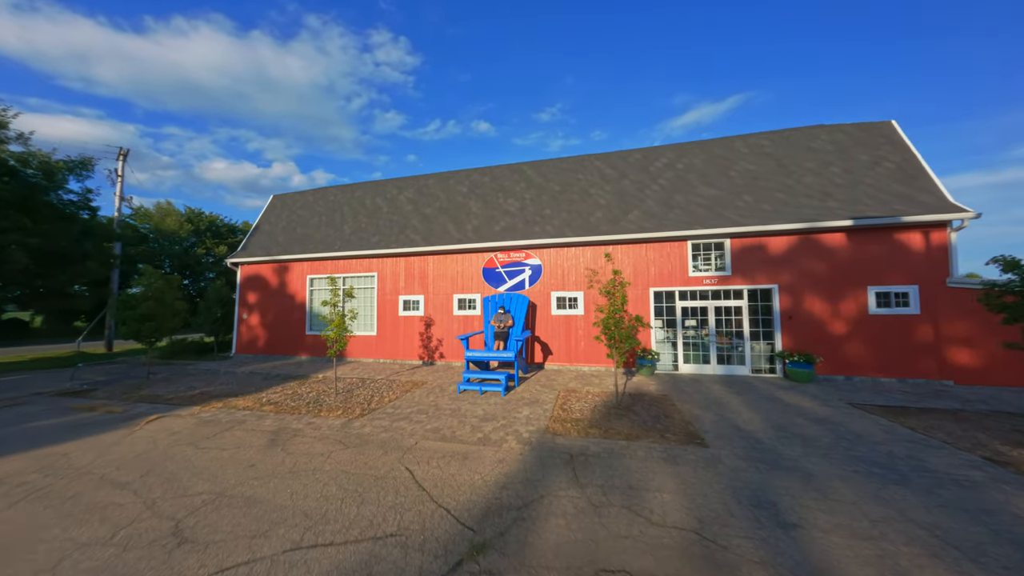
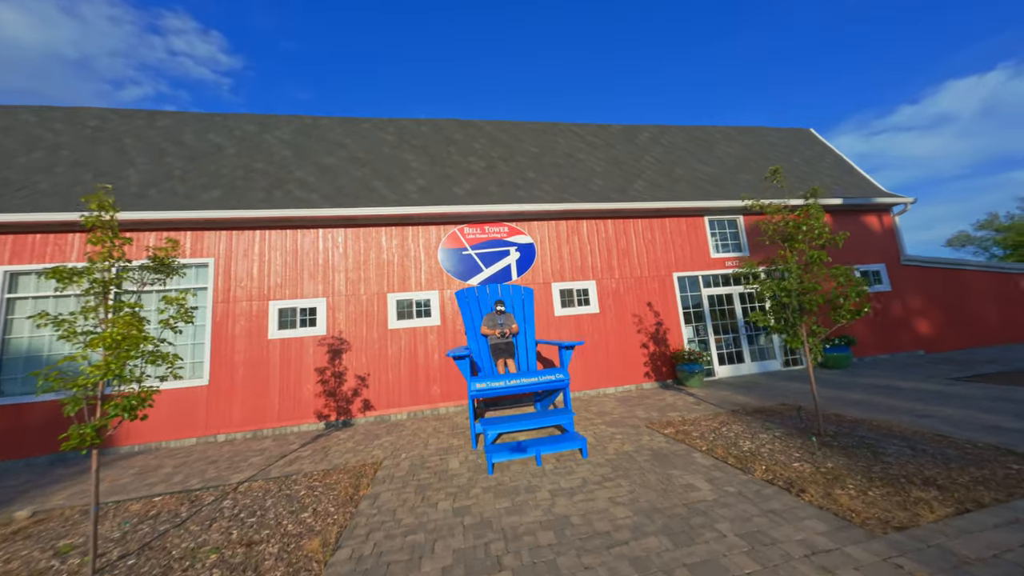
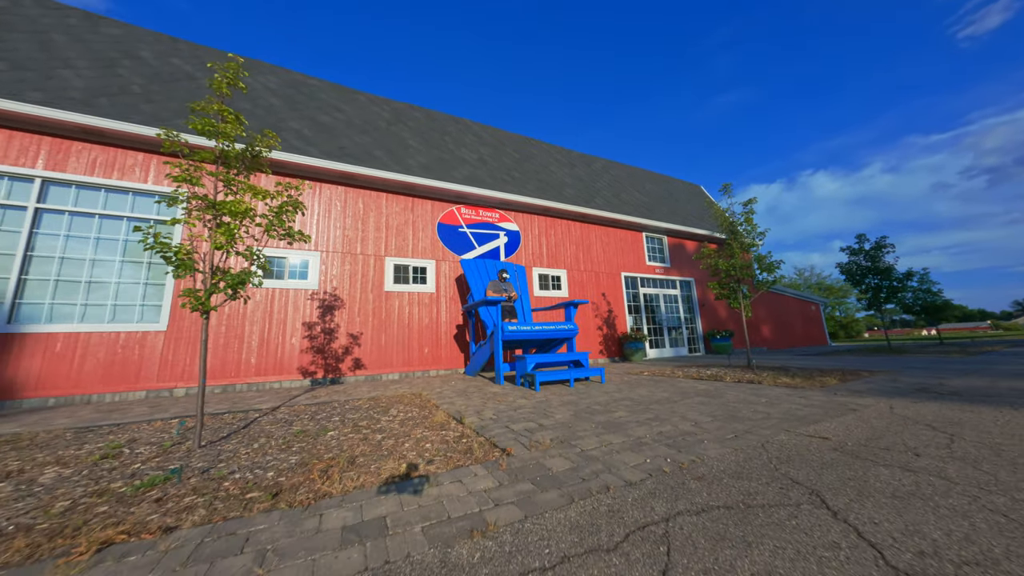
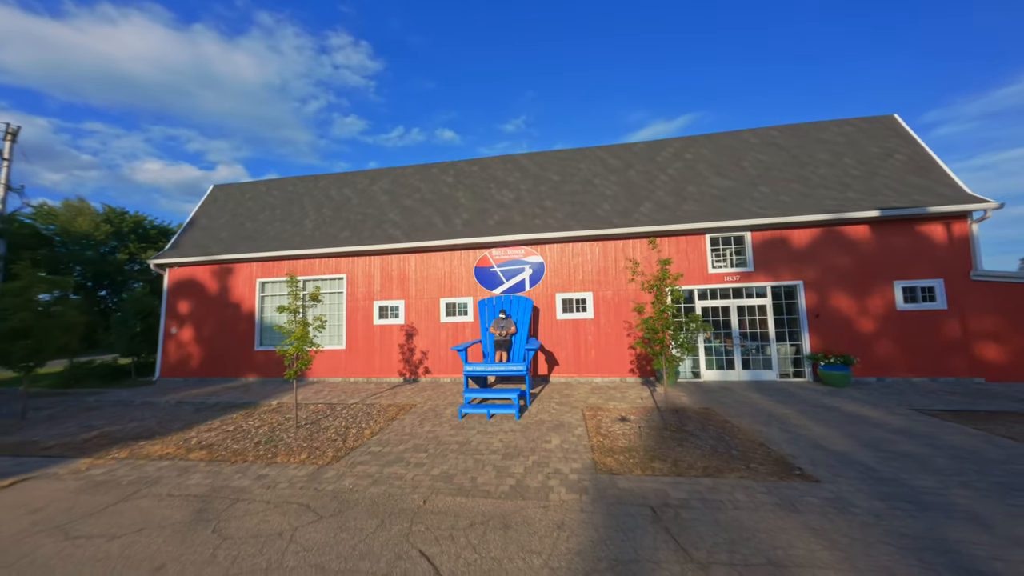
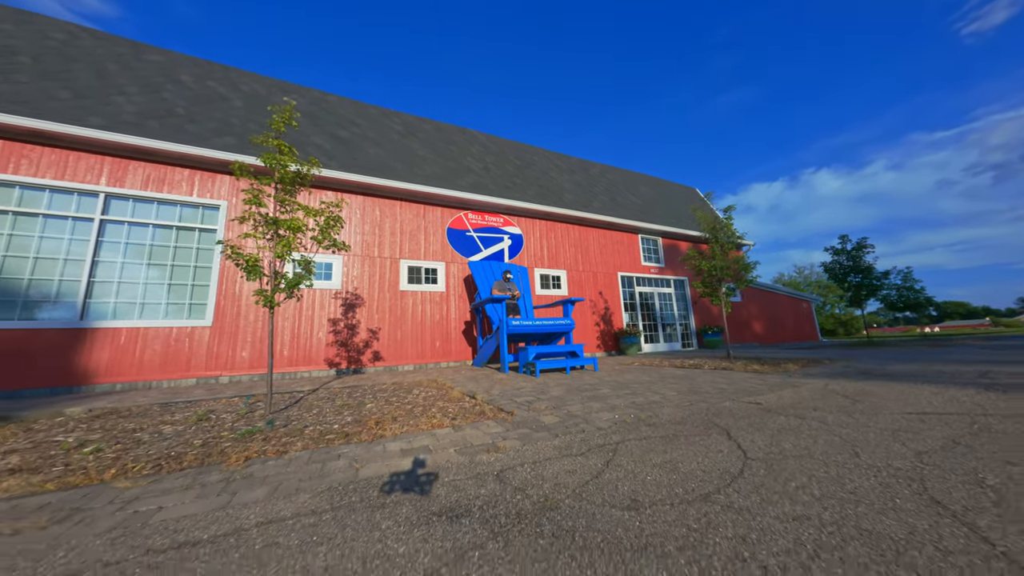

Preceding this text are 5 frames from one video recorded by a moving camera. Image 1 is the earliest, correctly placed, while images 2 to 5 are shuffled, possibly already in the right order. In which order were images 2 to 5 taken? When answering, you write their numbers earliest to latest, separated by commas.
4, 2, 3, 5
